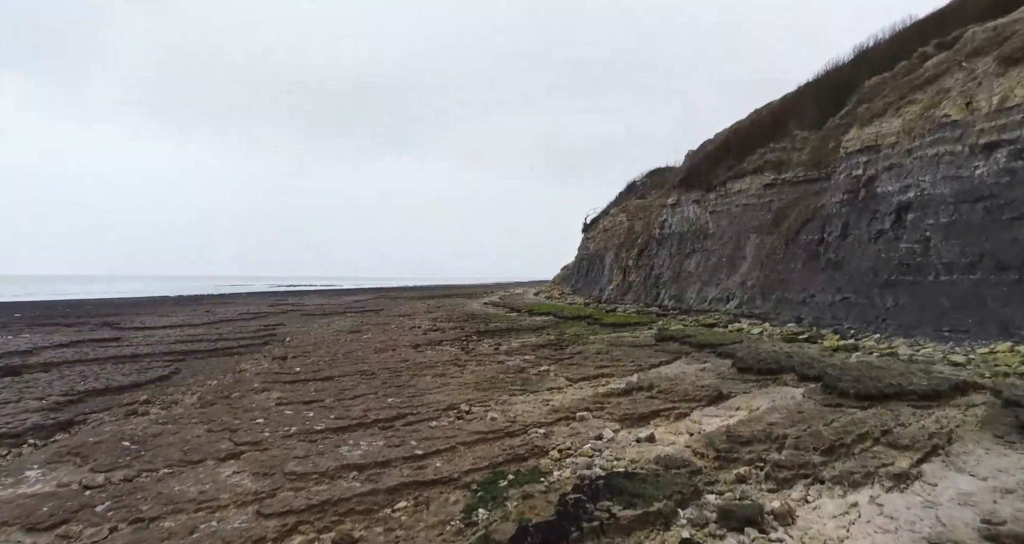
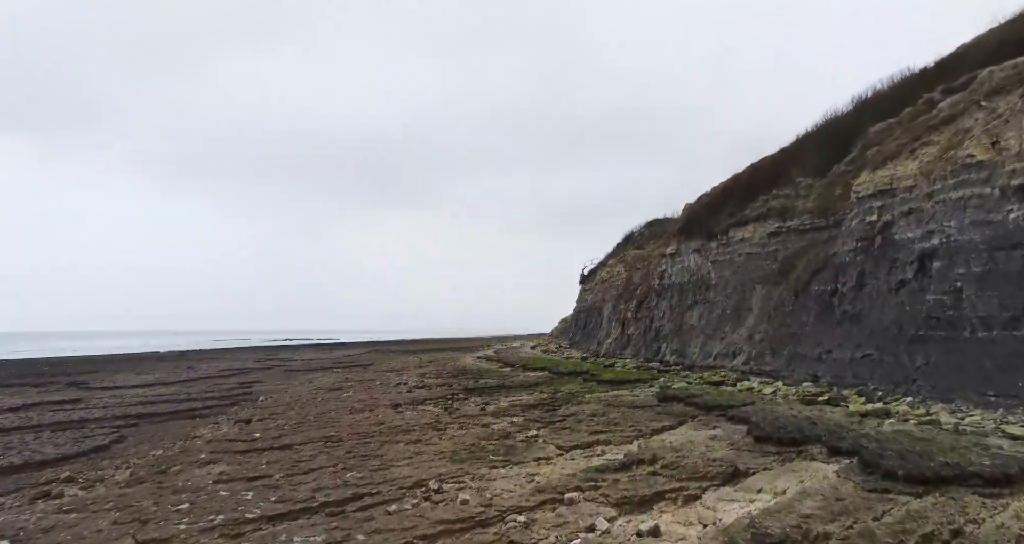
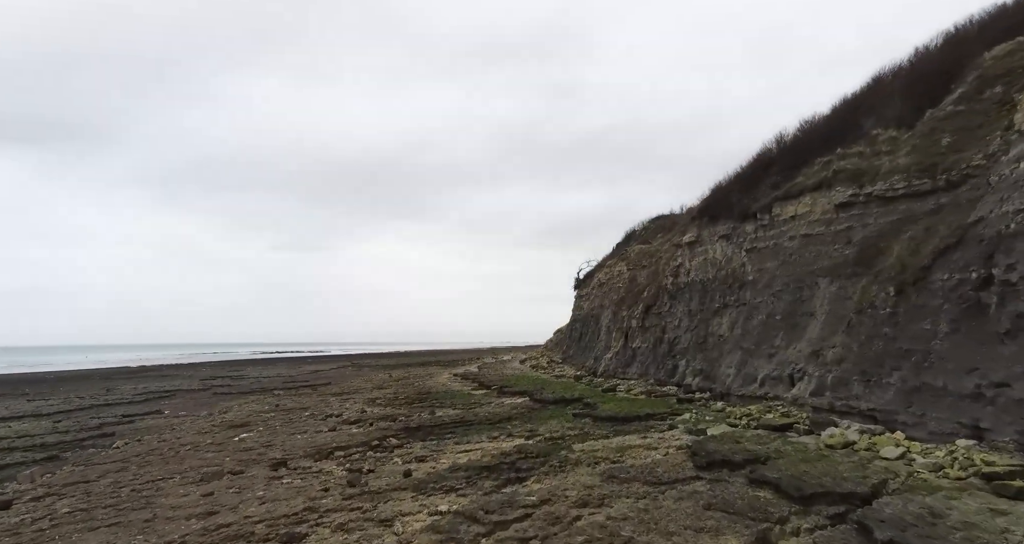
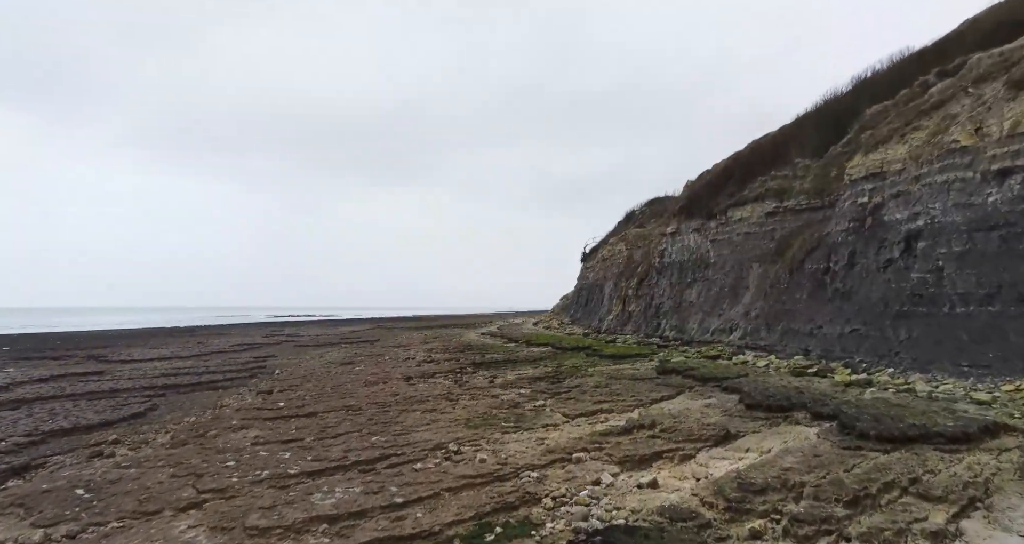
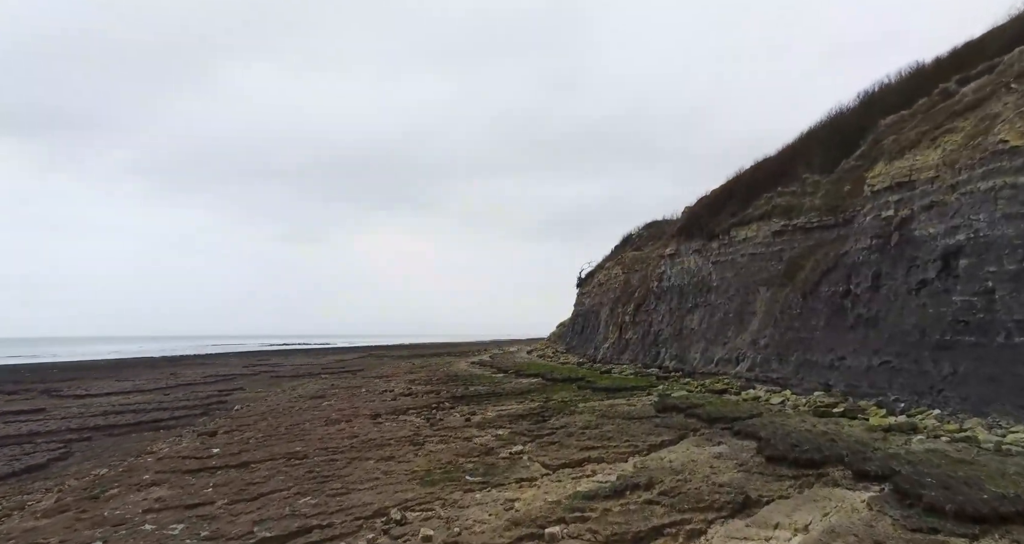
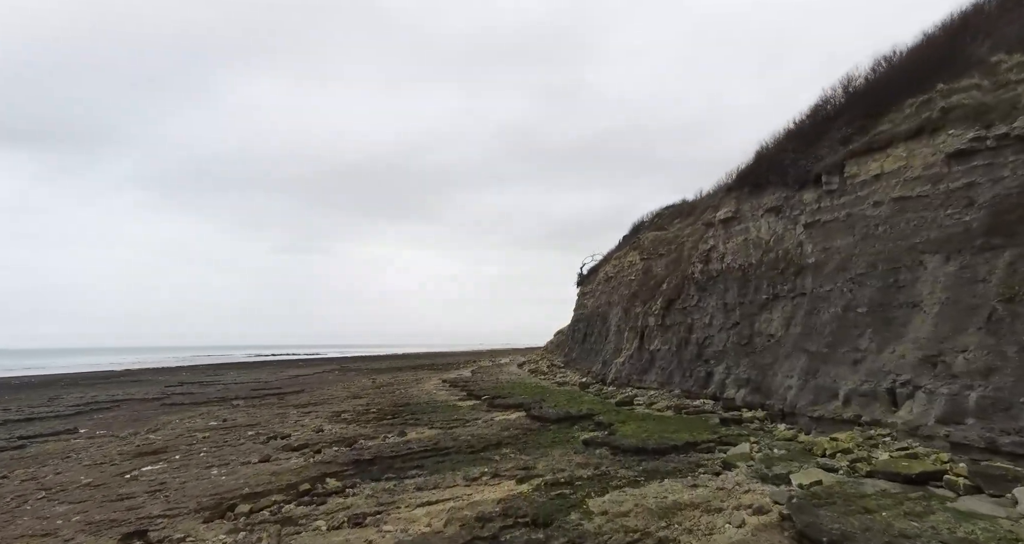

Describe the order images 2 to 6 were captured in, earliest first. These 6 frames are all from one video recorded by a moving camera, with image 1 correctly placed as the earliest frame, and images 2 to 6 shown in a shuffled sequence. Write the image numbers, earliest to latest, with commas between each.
4, 2, 5, 3, 6
